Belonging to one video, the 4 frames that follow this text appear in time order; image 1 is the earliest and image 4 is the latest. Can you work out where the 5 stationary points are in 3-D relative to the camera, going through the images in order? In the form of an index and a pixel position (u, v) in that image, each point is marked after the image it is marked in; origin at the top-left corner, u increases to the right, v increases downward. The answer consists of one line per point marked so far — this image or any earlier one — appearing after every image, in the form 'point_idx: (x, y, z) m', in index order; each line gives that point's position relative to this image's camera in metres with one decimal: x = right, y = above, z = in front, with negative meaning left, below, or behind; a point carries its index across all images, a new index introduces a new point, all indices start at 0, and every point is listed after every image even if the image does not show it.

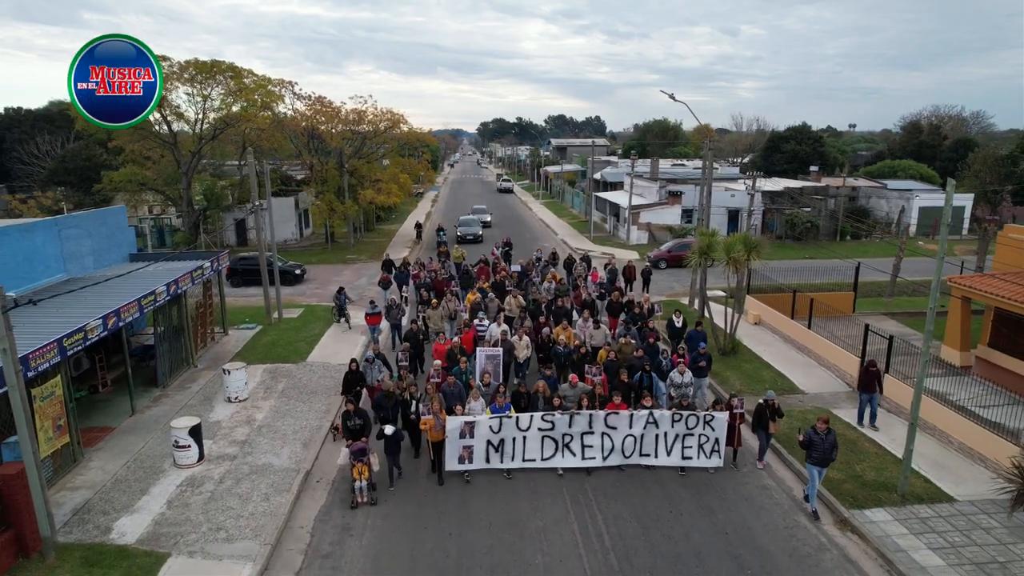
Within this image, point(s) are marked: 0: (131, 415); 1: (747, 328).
0: (-7.7, -2.5, +13.6) m
1: (+6.9, -1.2, +19.7) m
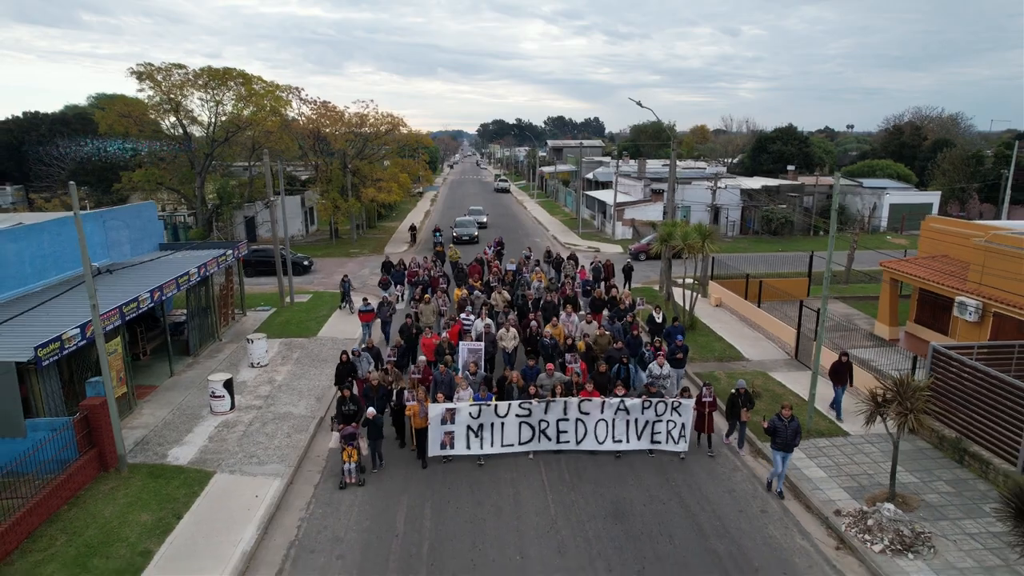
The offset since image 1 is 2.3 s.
0: (-8.2, -2.1, +16.0) m
1: (+6.5, -0.7, +22.1) m
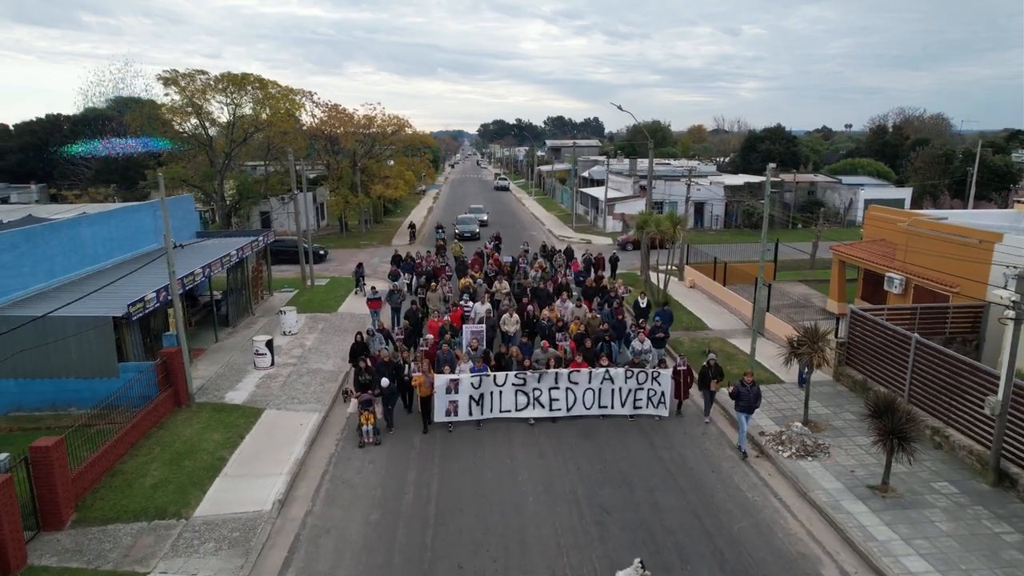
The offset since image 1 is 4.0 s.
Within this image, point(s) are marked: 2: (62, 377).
0: (-8.3, -1.5, +18.8) m
1: (+6.4, -0.1, +24.9) m
2: (-9.0, -1.8, +13.5) m
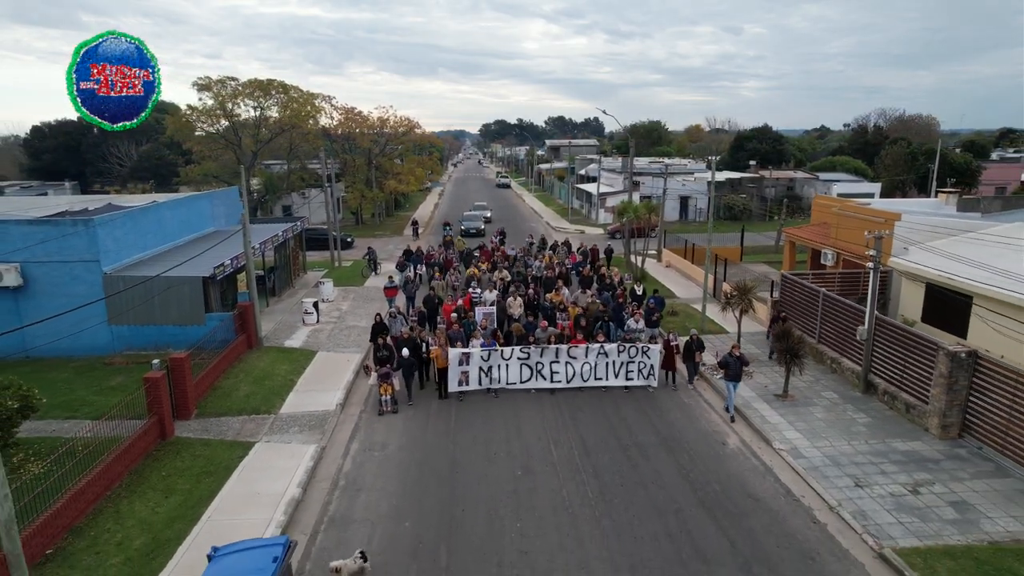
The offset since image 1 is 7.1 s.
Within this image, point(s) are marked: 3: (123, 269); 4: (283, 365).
0: (-8.3, -0.6, +22.7) m
1: (+6.4, +0.8, +28.8) m
2: (-9.0, -0.9, +17.4) m
3: (-10.3, +0.5, +17.6) m
4: (-5.8, -2.0, +16.9) m
